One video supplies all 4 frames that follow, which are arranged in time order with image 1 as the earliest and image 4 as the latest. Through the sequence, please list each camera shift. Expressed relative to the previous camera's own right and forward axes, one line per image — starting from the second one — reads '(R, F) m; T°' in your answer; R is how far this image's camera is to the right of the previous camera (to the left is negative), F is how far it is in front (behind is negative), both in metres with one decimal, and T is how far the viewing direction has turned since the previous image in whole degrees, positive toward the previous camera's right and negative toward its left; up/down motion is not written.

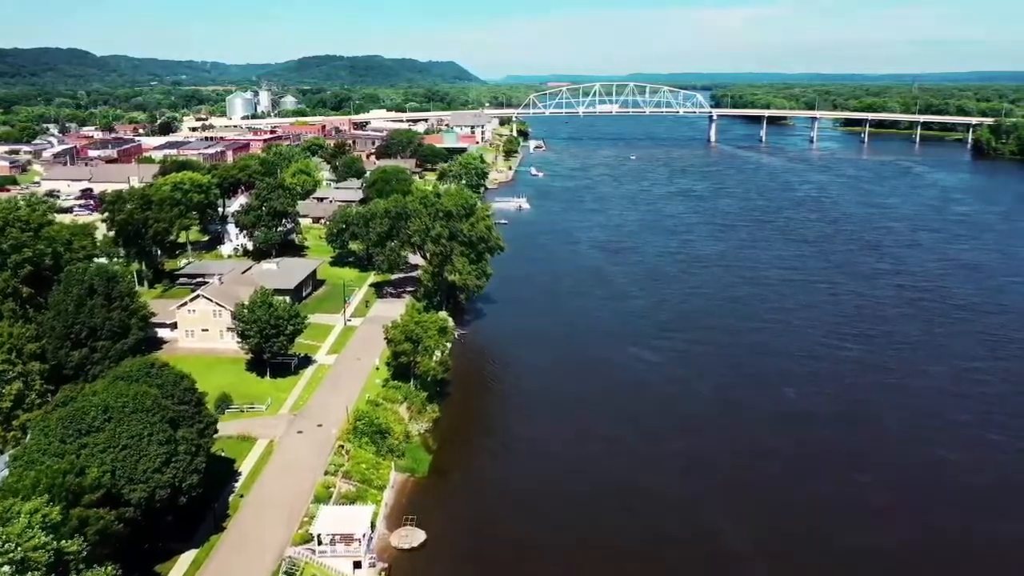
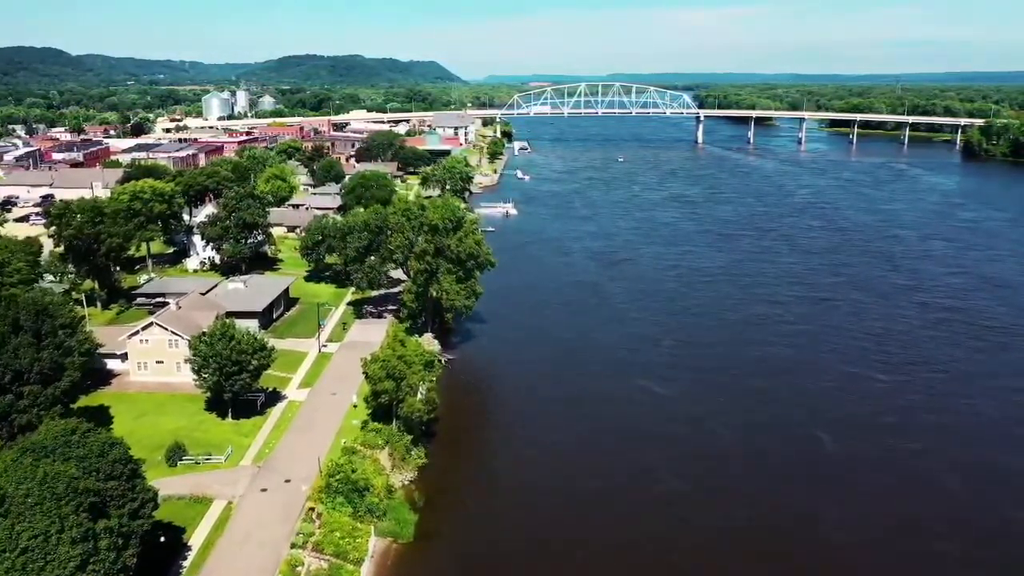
(-0.3, +2.6) m; +1°
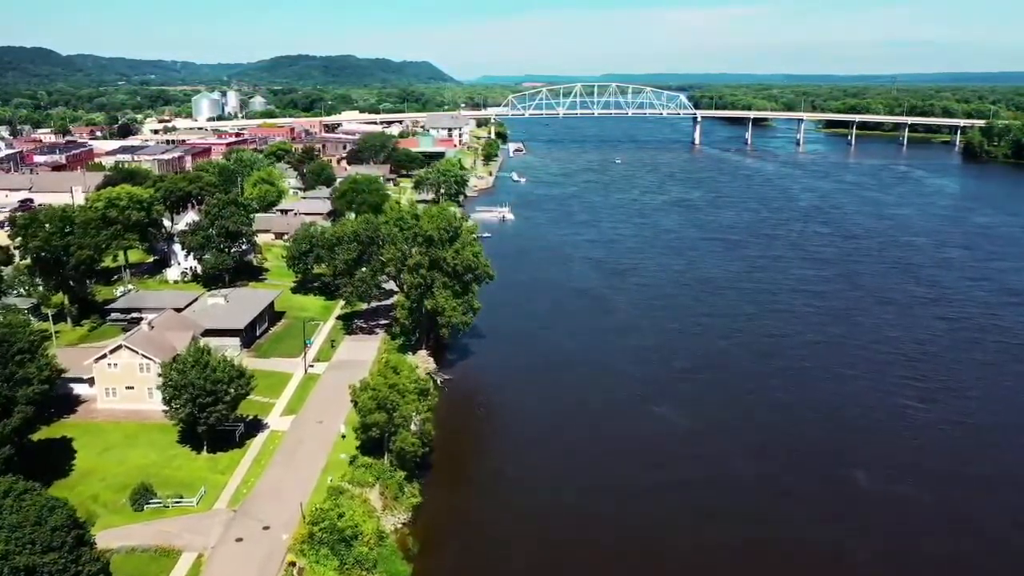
(-0.2, +1.8) m; 0°
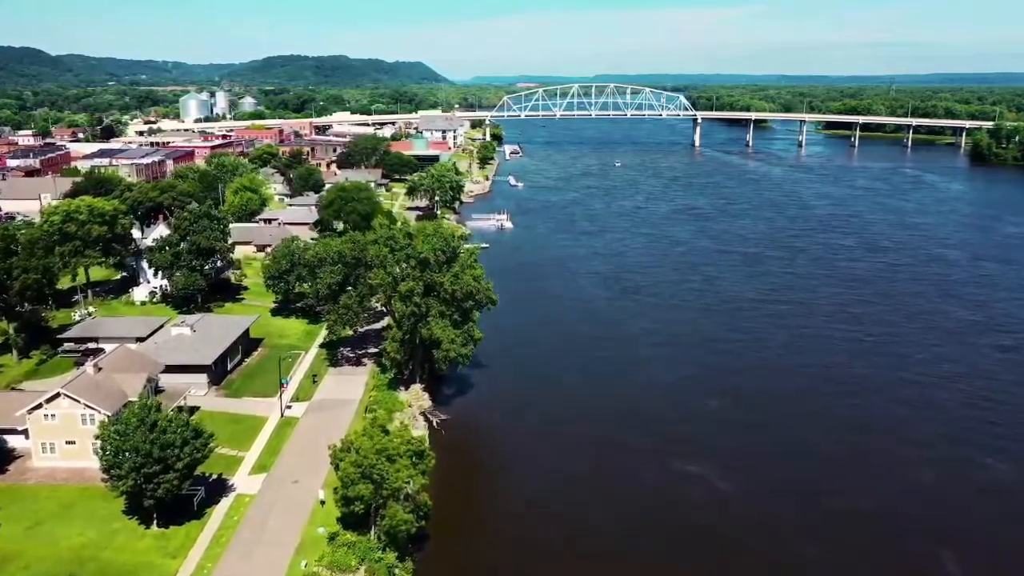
(-0.3, +3.0) m; 0°
